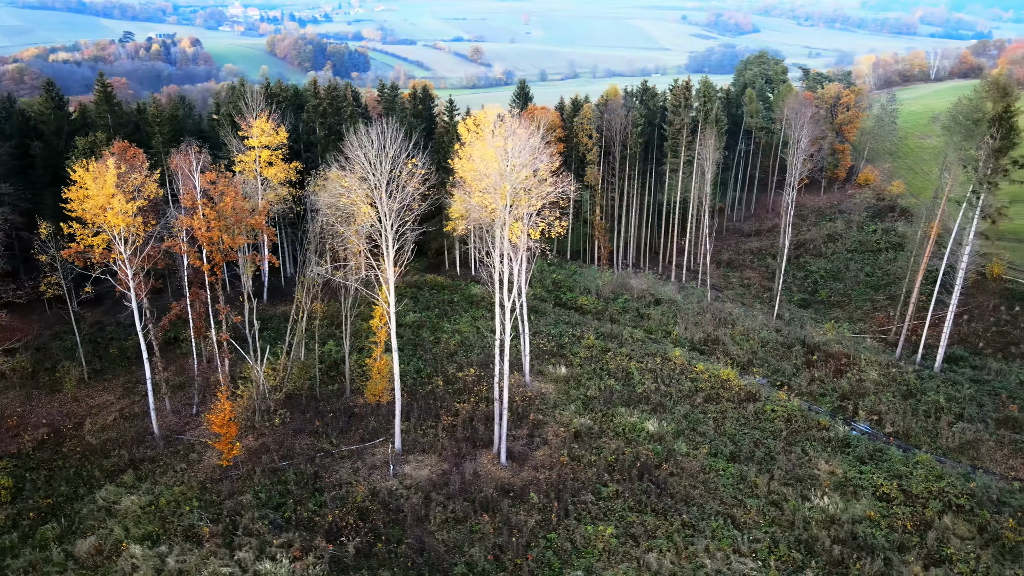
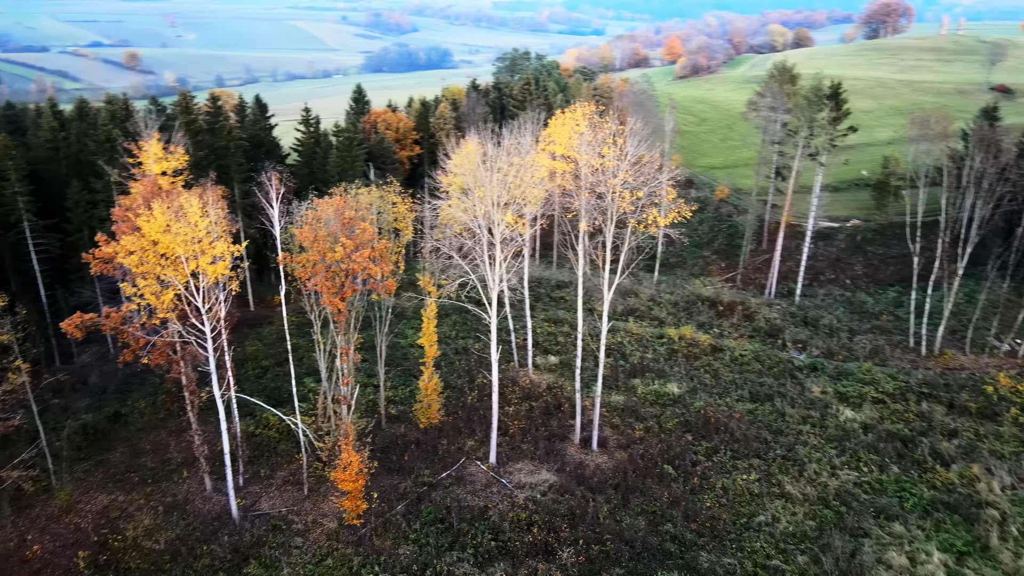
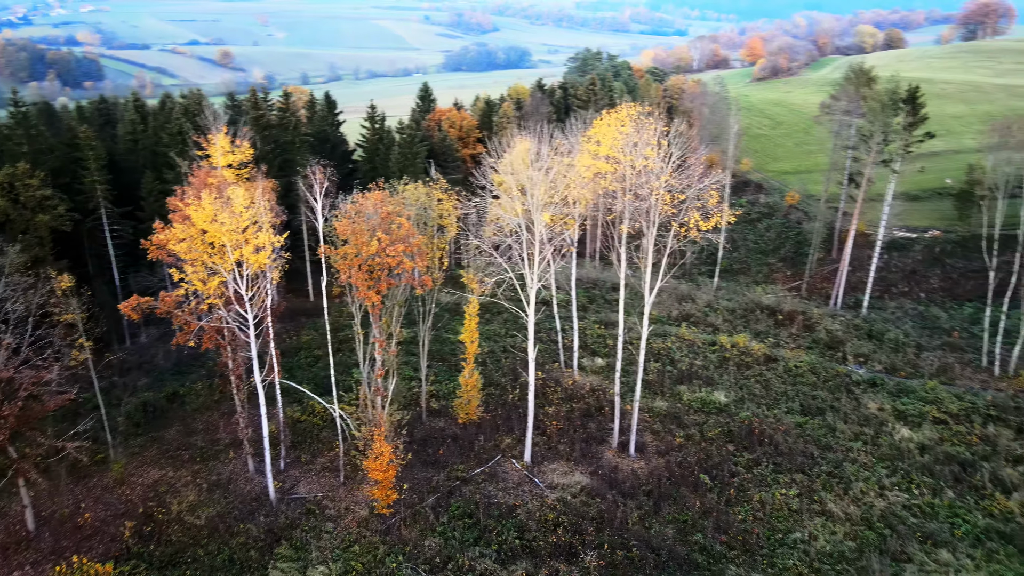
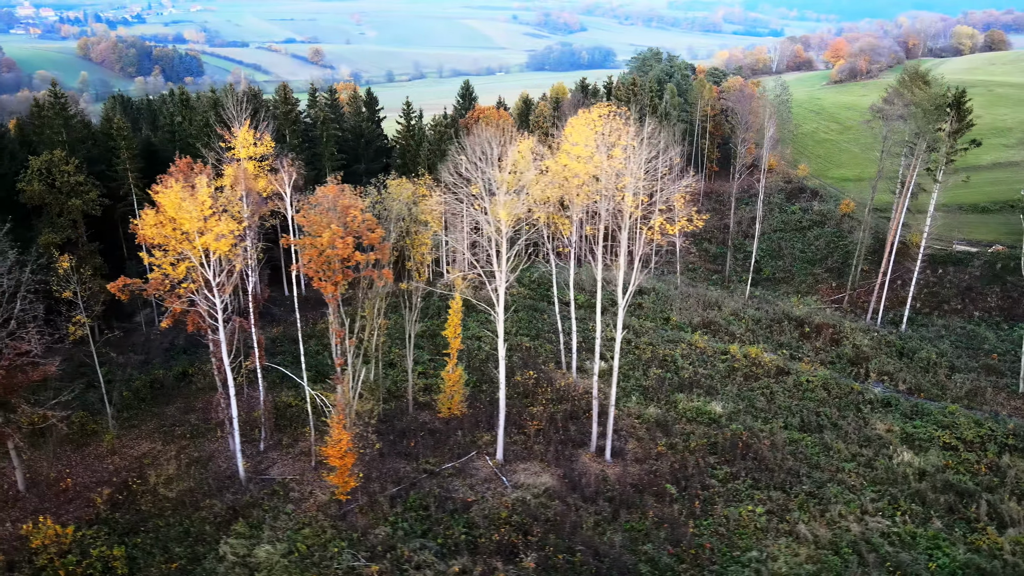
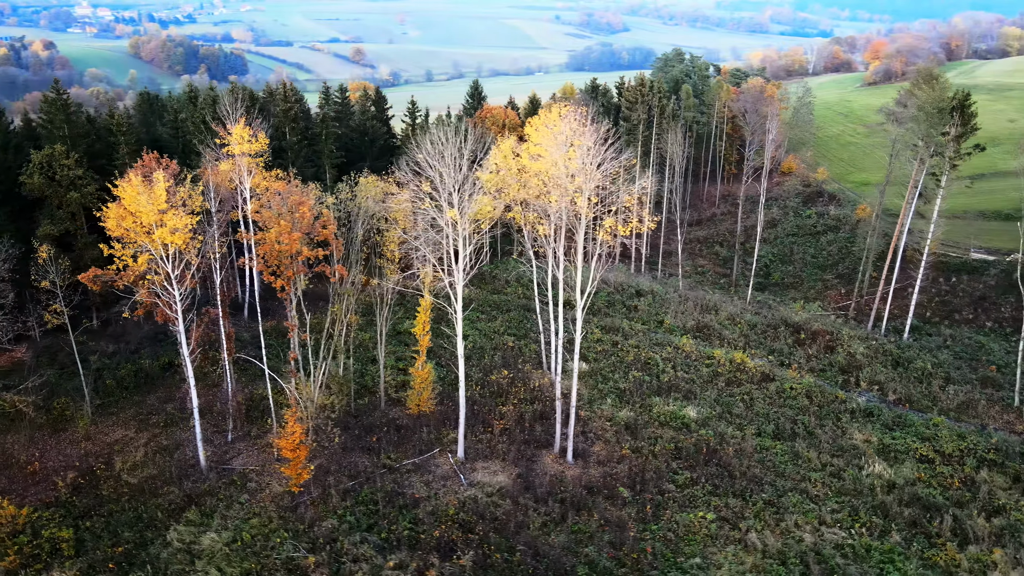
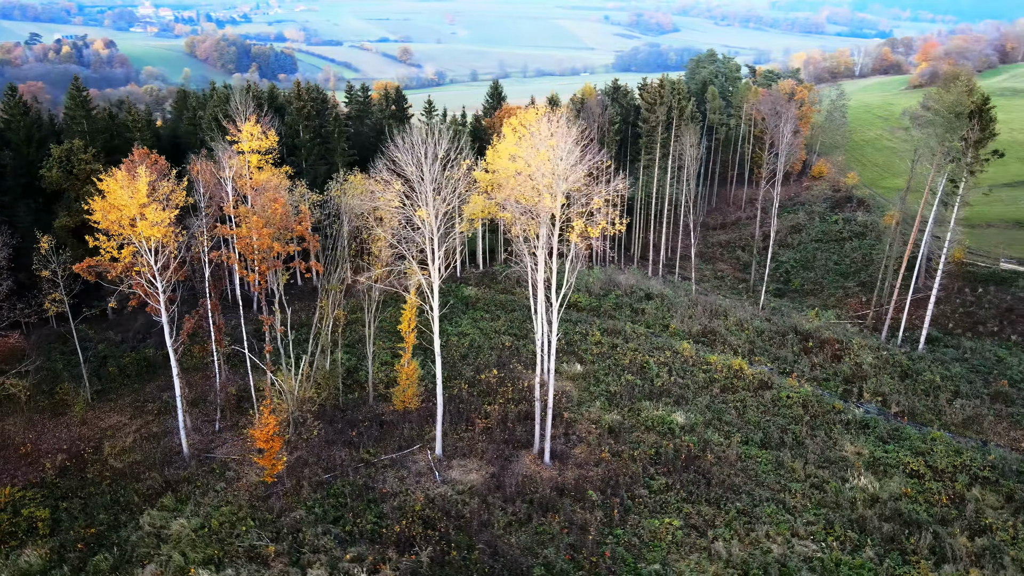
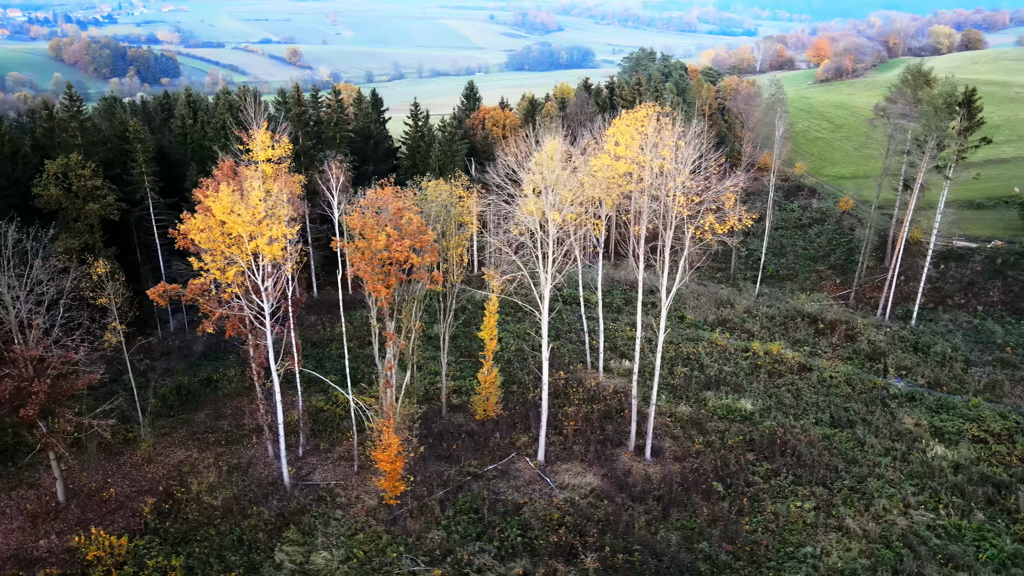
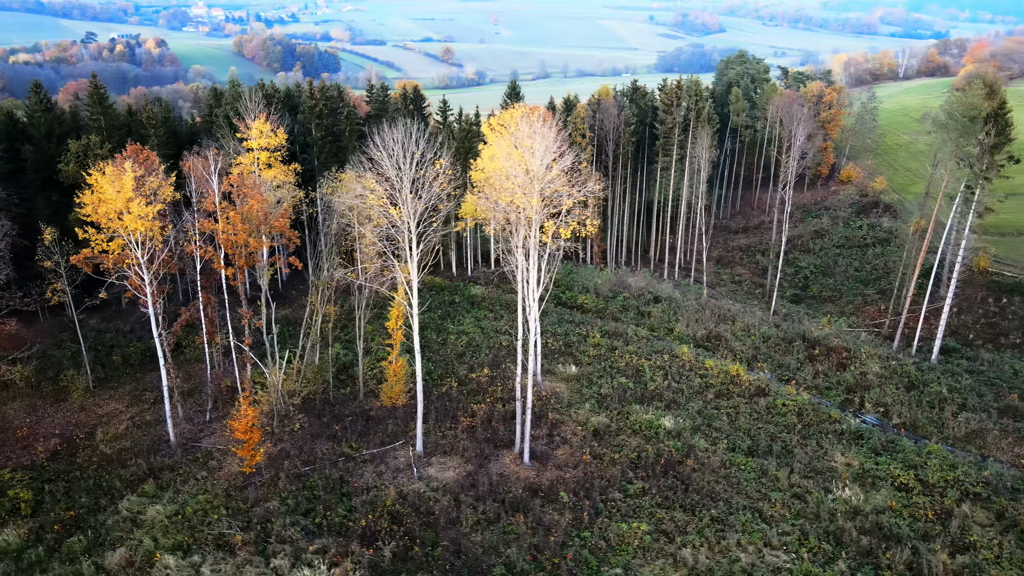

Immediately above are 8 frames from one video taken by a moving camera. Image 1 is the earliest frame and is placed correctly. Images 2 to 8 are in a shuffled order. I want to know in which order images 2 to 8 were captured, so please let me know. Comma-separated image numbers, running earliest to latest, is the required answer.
8, 6, 5, 4, 7, 3, 2
